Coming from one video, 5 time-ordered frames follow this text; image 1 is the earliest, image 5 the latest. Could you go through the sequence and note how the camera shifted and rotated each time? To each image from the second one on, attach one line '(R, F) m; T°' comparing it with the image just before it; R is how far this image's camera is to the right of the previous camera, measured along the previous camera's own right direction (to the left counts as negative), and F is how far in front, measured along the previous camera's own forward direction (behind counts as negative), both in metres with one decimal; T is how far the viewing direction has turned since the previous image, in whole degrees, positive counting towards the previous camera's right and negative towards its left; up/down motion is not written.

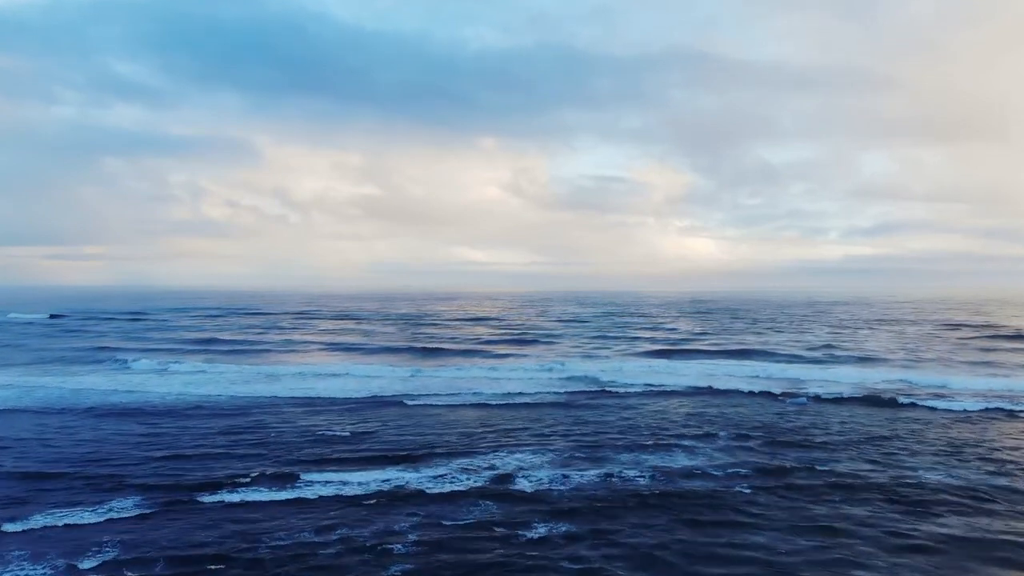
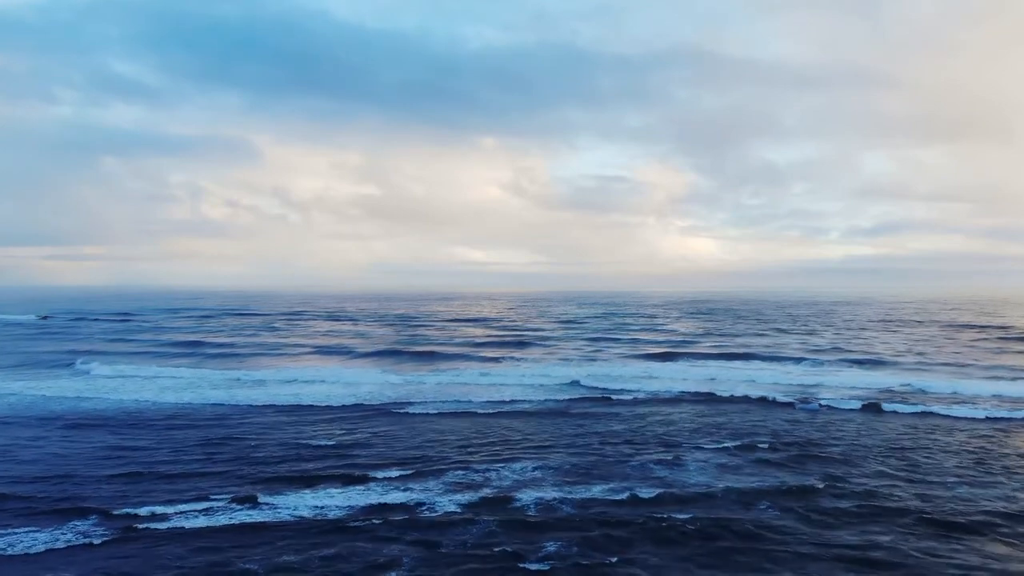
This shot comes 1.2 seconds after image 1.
(0.0, +1.1) m; 0°
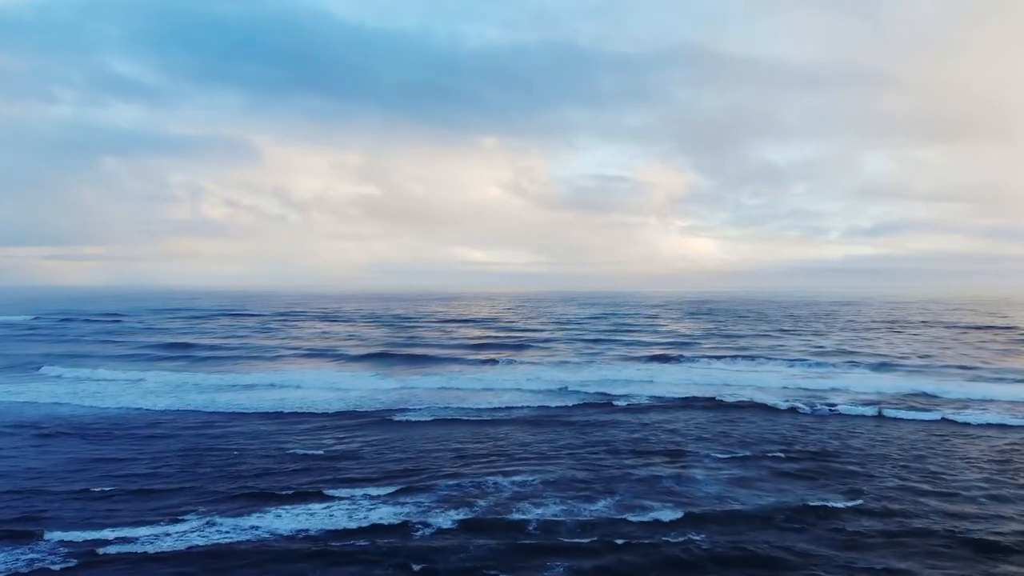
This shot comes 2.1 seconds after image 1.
(+0.1, +0.8) m; 0°
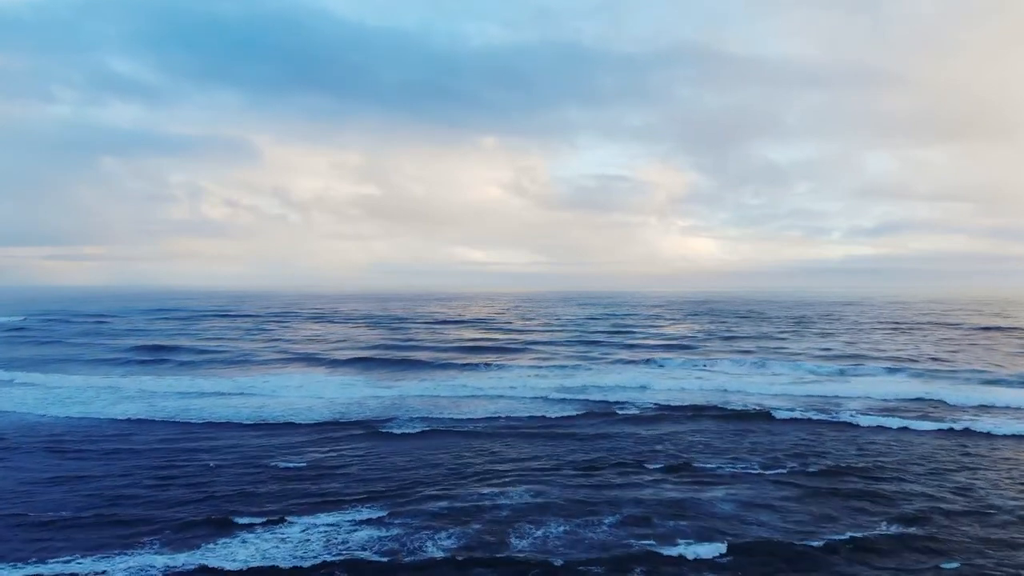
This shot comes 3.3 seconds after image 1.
(0.0, +1.2) m; 0°
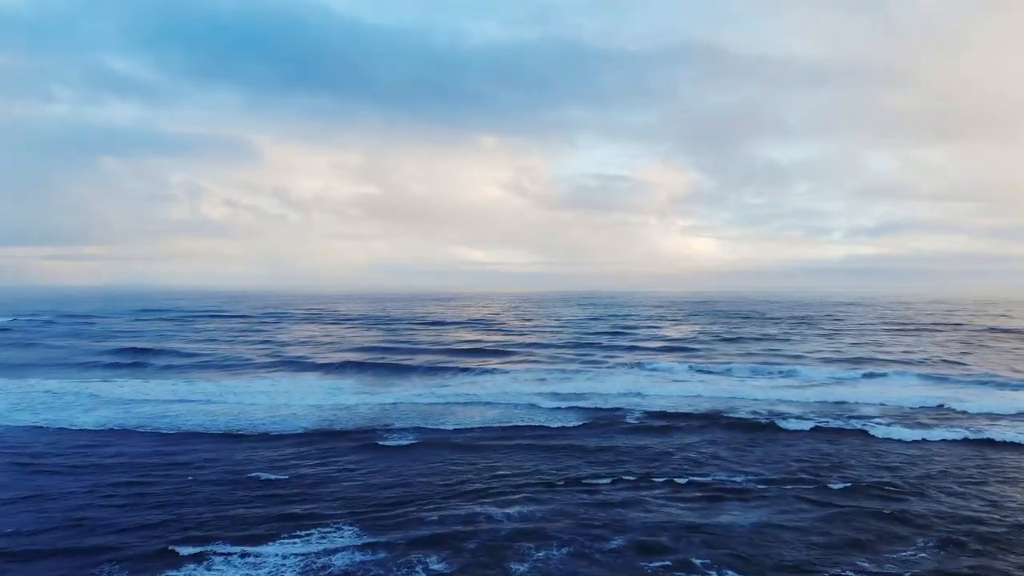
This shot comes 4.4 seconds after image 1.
(0.0, +1.1) m; 0°
